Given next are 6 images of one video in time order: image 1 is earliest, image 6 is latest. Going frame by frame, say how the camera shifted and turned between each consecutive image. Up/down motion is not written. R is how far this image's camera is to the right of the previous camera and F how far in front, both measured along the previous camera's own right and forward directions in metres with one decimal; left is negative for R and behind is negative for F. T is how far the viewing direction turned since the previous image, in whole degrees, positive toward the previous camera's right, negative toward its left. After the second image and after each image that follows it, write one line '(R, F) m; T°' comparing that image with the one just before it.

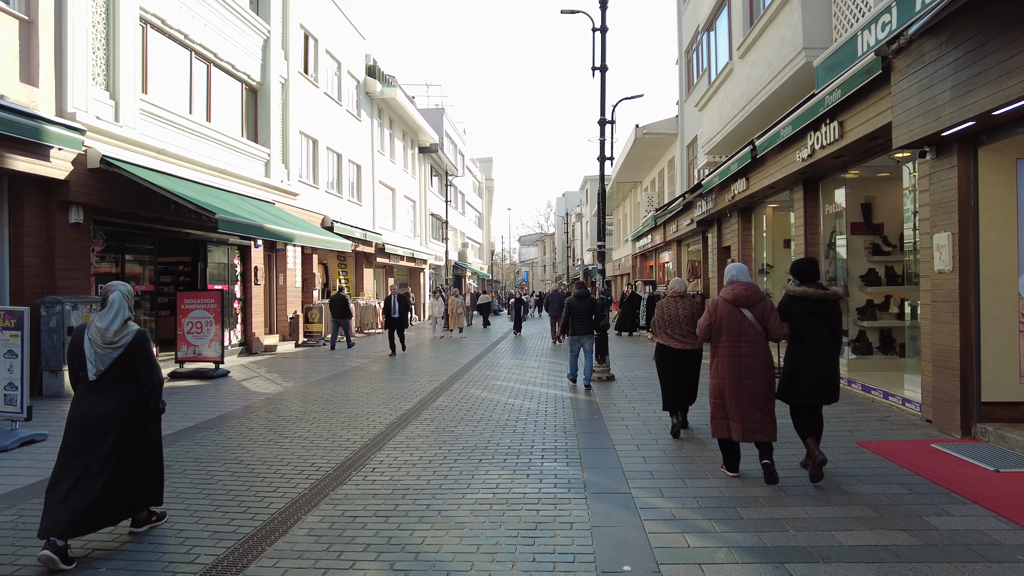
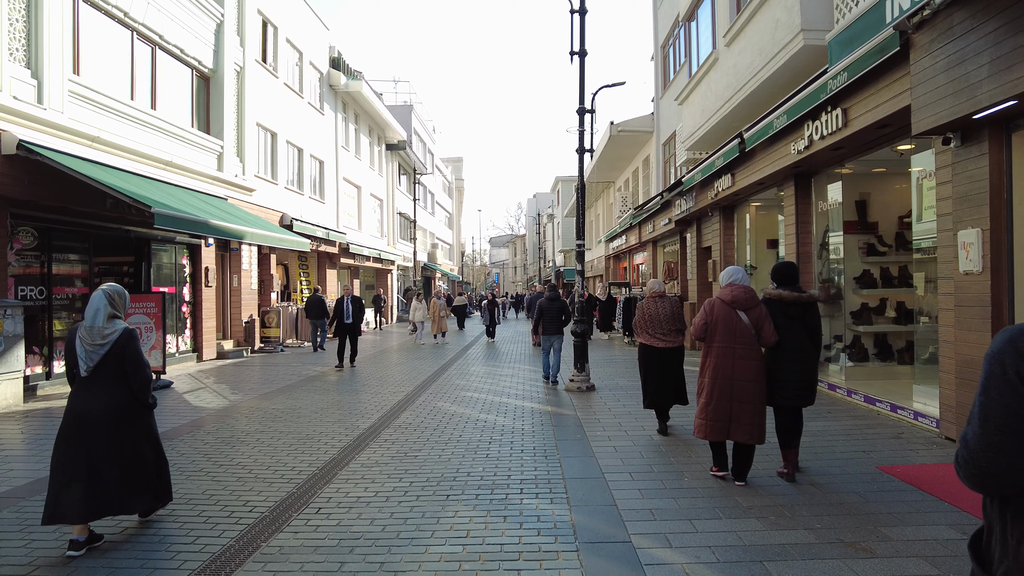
(0.0, +0.8) m; +3°
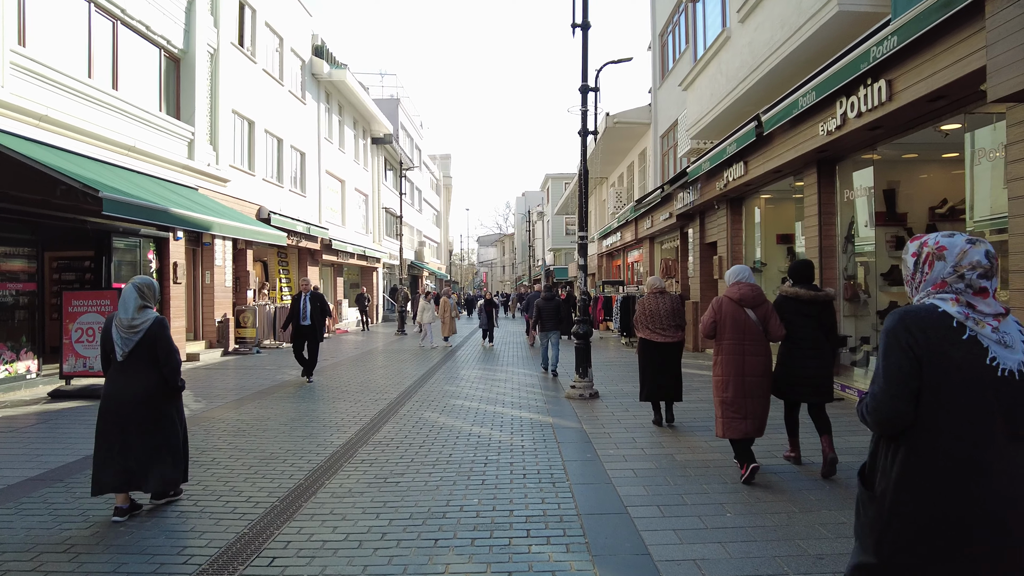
(-0.1, +0.9) m; +1°
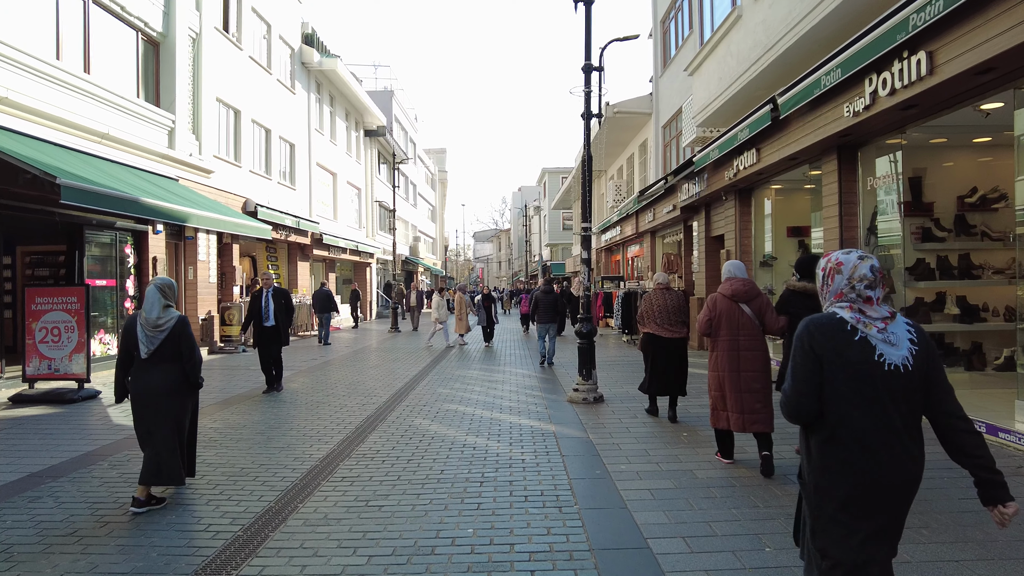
(0.0, +0.6) m; 0°
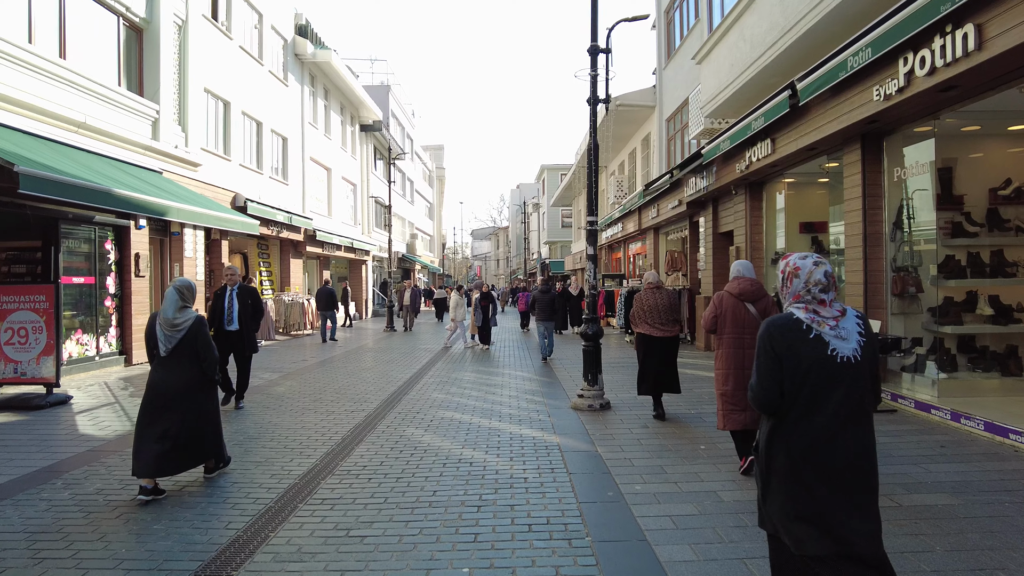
(0.0, +0.6) m; 0°
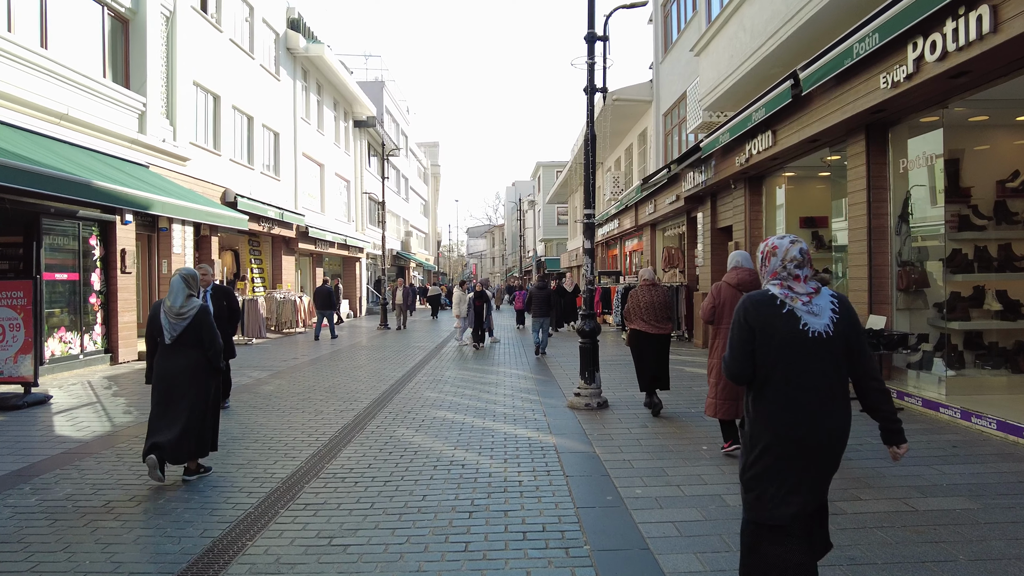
(0.0, +0.2) m; 0°
